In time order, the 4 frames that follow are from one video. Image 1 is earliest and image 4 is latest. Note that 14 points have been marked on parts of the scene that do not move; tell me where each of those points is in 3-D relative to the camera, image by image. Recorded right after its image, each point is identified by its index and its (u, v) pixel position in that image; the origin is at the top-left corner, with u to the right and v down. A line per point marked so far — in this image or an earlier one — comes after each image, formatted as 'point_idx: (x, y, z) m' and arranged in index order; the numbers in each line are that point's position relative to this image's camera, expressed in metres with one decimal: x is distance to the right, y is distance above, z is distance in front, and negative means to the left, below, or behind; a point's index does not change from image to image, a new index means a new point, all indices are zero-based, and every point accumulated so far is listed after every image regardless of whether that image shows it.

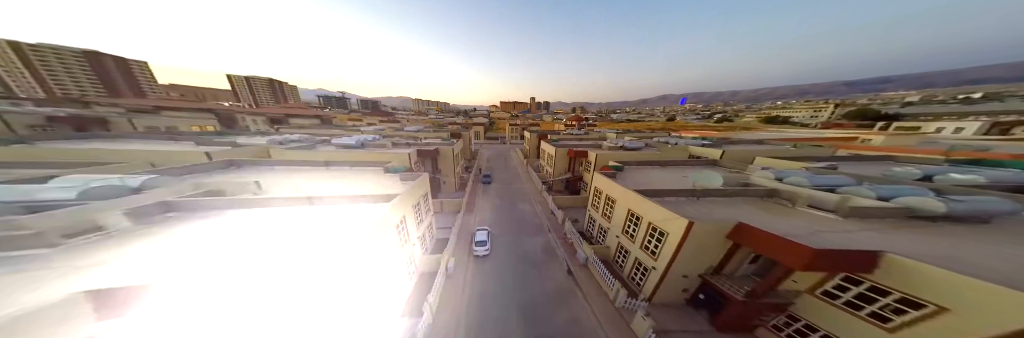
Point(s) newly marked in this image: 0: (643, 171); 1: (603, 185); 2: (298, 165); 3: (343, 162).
0: (+13.0, -0.2, +18.0) m
1: (+8.1, -1.5, +16.0) m
2: (-17.3, +0.3, +14.9) m
3: (-14.8, +0.6, +16.0) m
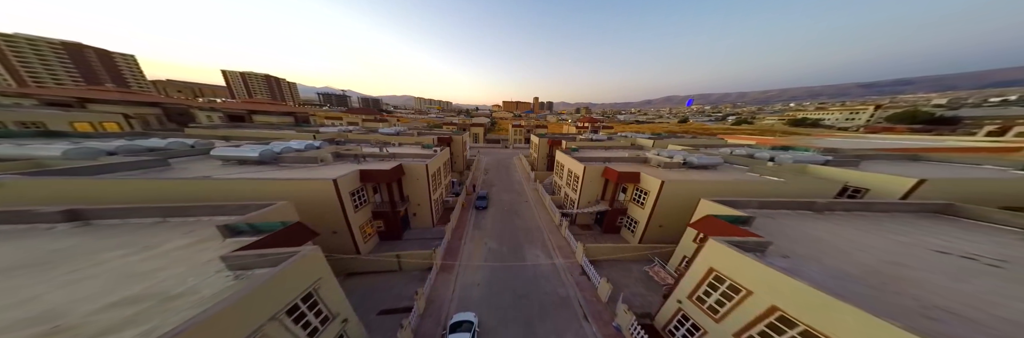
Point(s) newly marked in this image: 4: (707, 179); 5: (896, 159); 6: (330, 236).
0: (+13.4, -2.6, +8.7) m
1: (+8.4, -3.9, +6.8) m
2: (-17.0, -1.8, +6.0) m
3: (-14.4, -1.5, +7.1) m
4: (+14.8, -0.8, +13.8) m
5: (+34.7, +0.9, +16.5) m
6: (-13.0, -4.7, +12.9) m
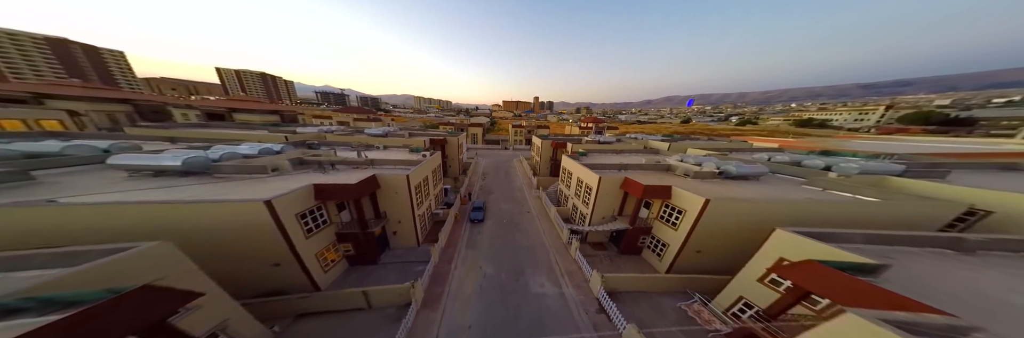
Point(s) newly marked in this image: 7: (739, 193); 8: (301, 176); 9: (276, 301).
0: (+13.4, -3.5, +5.6) m
1: (+8.5, -4.7, +3.7) m
2: (-16.9, -2.5, +2.9) m
3: (-14.4, -2.3, +4.0) m
4: (+14.8, -1.6, +10.8) m
5: (+34.8, 0.0, +13.5) m
6: (-13.0, -5.5, +9.9) m
7: (+14.6, -1.5, +11.7) m
8: (-14.4, -0.5, +12.4) m
9: (-13.2, -7.4, +10.2) m
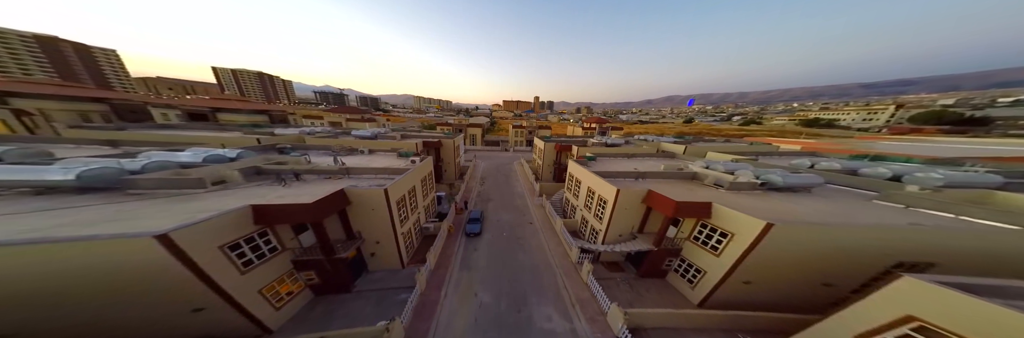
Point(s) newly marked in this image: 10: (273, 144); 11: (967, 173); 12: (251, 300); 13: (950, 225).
0: (+13.5, -4.1, +3.2) m
1: (+8.5, -5.4, +1.3) m
2: (-16.9, -3.2, +0.5) m
3: (-14.3, -3.0, +1.6) m
4: (+14.9, -2.3, +8.4) m
5: (+34.8, -0.6, +11.1) m
6: (-12.9, -6.2, +7.4) m
7: (+14.6, -2.2, +9.2) m
8: (-14.3, -1.1, +10.0) m
9: (-13.1, -8.1, +7.8) m
10: (-23.4, +2.5, +18.0) m
11: (+27.4, -0.4, +11.2) m
12: (-11.7, -6.0, +8.3) m
13: (+17.9, -2.3, +7.5) m
